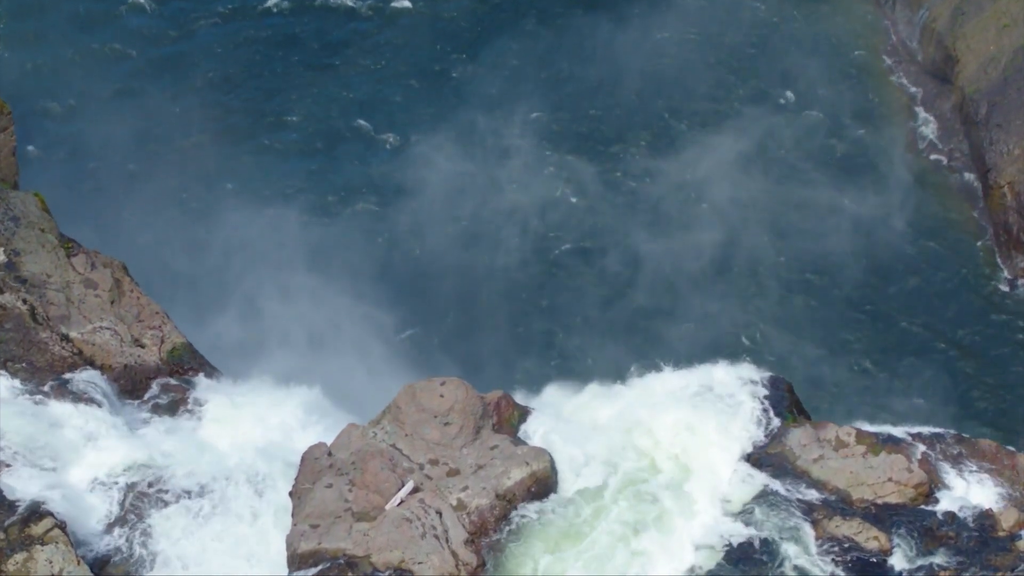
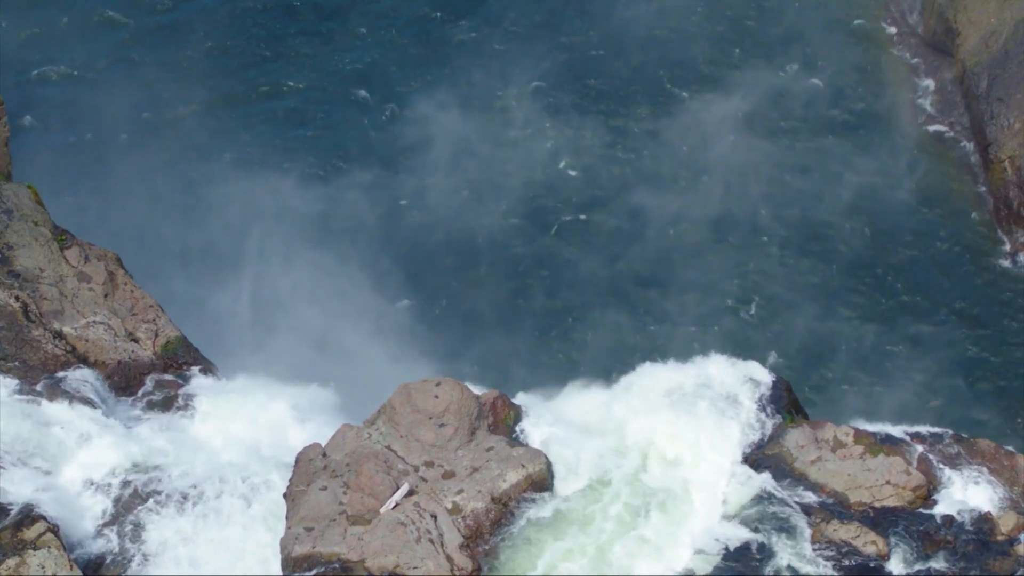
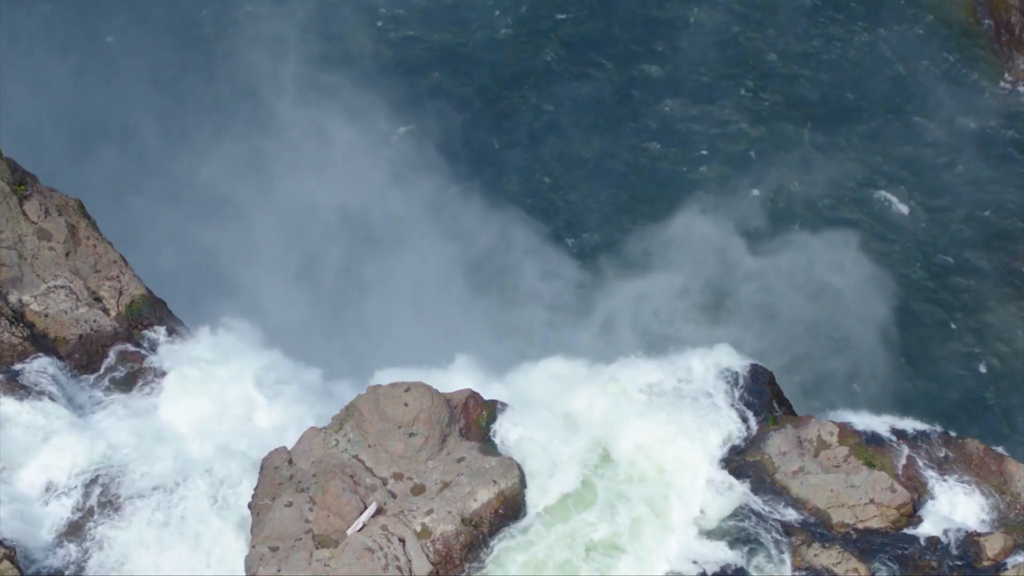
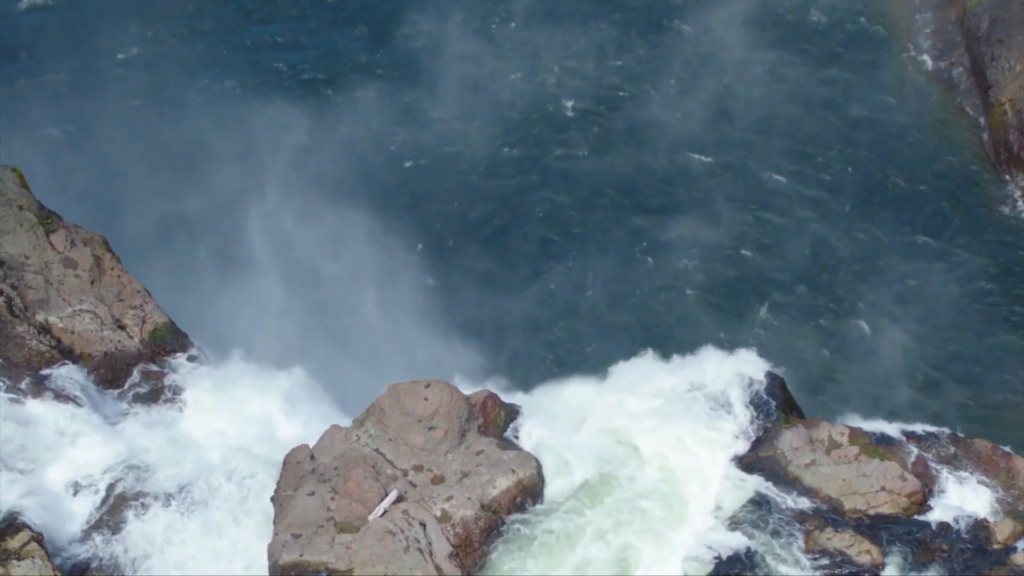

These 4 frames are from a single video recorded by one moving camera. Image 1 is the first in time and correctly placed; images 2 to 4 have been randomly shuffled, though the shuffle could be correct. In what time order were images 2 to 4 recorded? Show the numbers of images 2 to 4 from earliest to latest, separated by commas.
2, 4, 3
